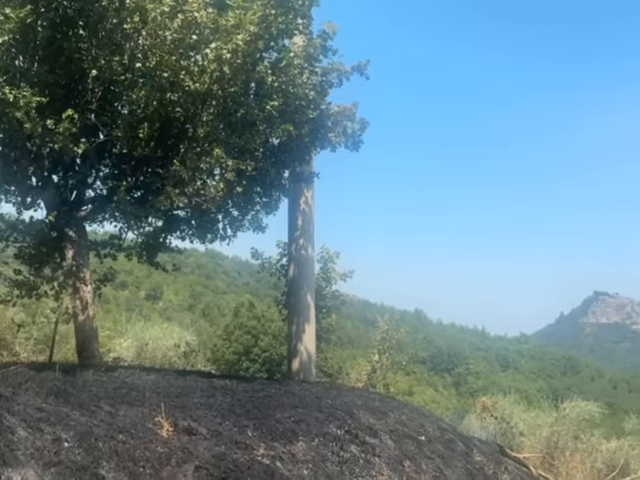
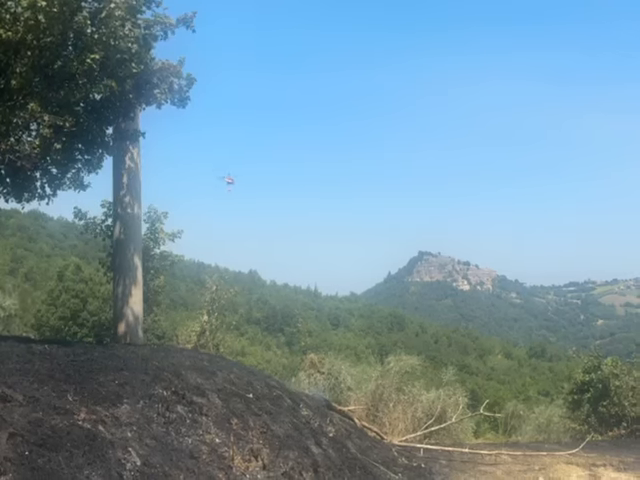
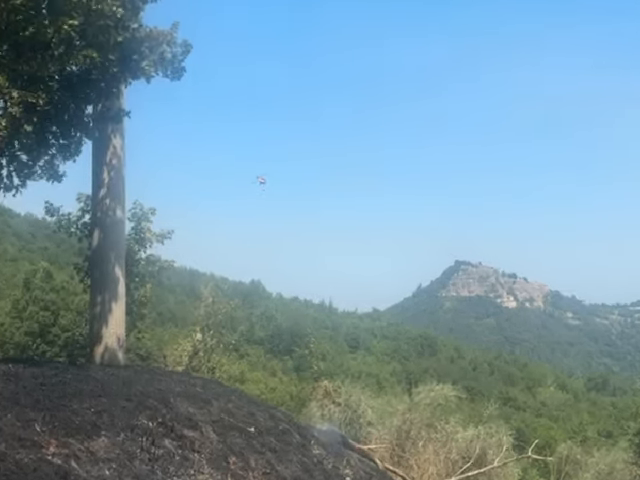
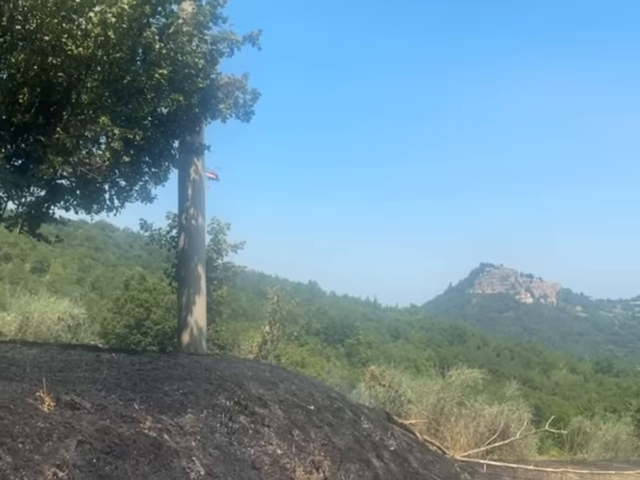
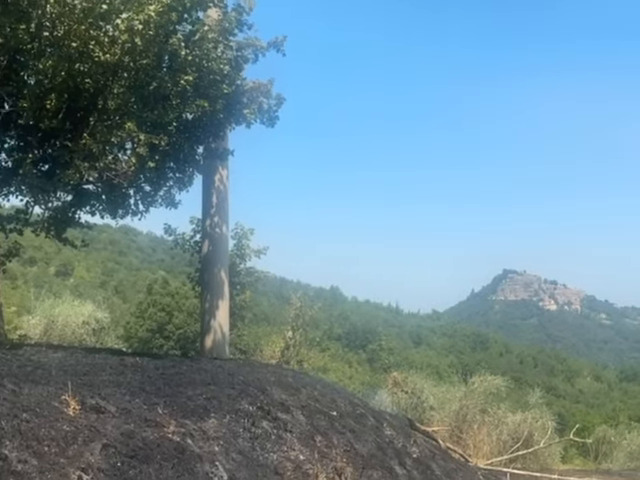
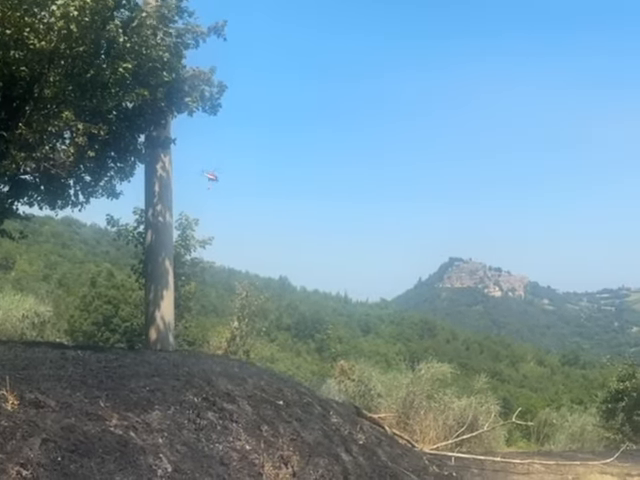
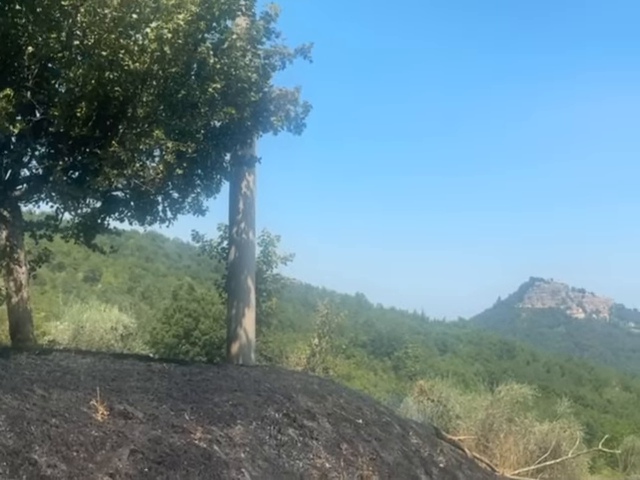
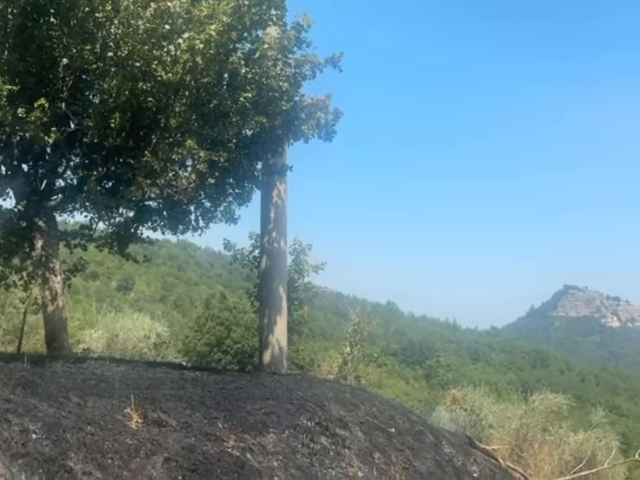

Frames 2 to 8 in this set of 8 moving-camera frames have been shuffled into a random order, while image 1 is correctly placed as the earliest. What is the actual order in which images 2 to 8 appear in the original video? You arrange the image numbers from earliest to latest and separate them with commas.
8, 7, 5, 4, 6, 2, 3
